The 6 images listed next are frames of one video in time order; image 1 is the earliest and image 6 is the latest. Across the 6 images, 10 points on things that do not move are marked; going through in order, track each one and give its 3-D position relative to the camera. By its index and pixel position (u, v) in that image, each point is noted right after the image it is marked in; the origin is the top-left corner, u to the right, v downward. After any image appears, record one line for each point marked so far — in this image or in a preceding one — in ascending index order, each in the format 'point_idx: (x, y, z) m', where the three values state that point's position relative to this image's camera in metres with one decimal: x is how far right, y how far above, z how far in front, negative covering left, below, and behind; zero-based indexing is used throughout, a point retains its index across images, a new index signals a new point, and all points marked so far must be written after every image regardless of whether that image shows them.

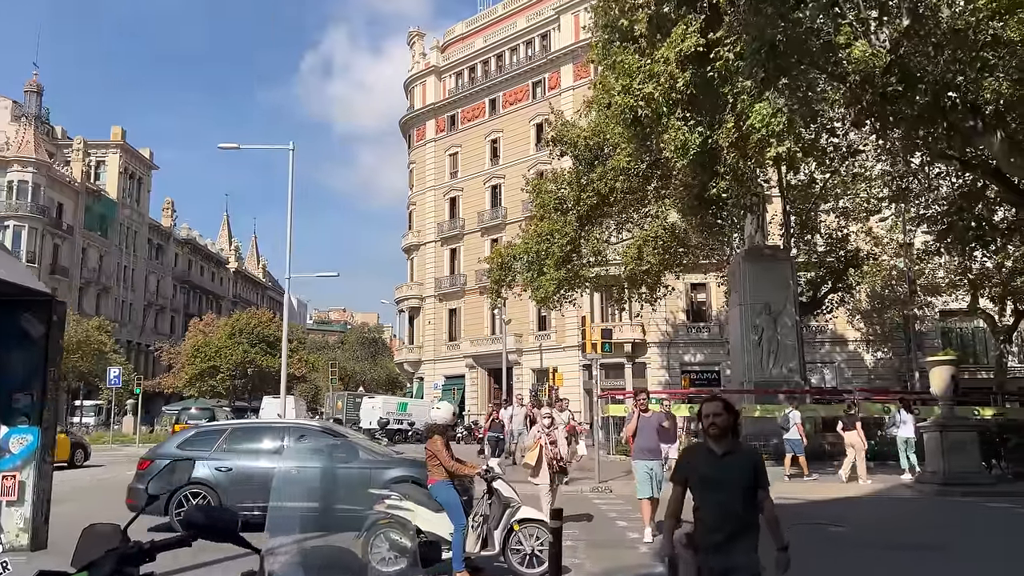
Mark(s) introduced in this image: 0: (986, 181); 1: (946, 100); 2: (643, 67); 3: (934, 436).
0: (+9.5, +2.2, +16.0) m
1: (+7.7, +3.3, +14.1) m
2: (+2.4, +4.1, +14.7) m
3: (+7.5, -2.6, +14.2) m
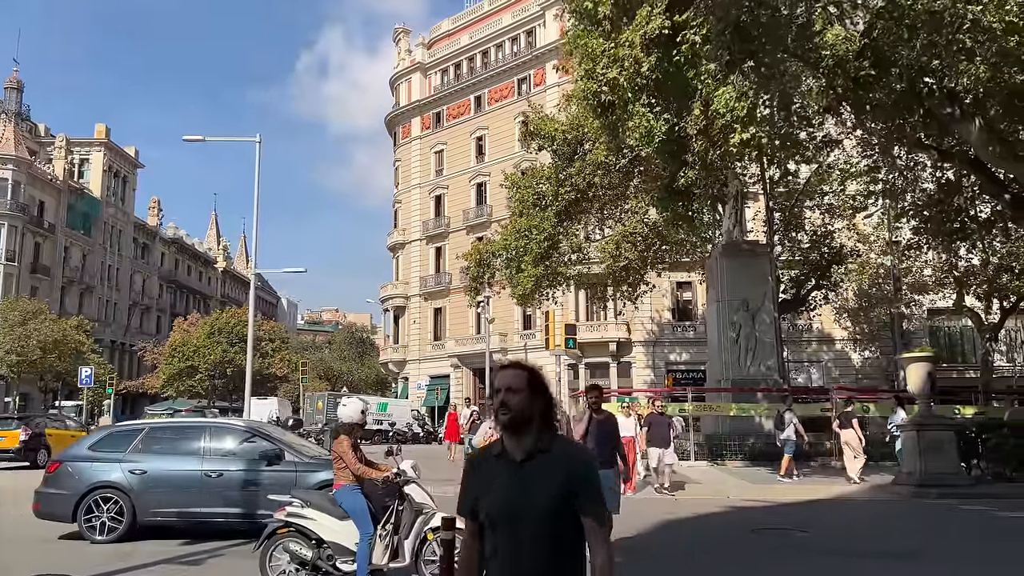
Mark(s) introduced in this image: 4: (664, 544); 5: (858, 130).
0: (+8.8, +2.3, +15.4) m
1: (+7.0, +3.4, +13.6) m
2: (+1.7, +4.2, +14.2) m
3: (+6.8, -2.5, +13.7) m
4: (+1.6, -2.8, +8.7) m
5: (+7.8, +3.6, +17.9) m
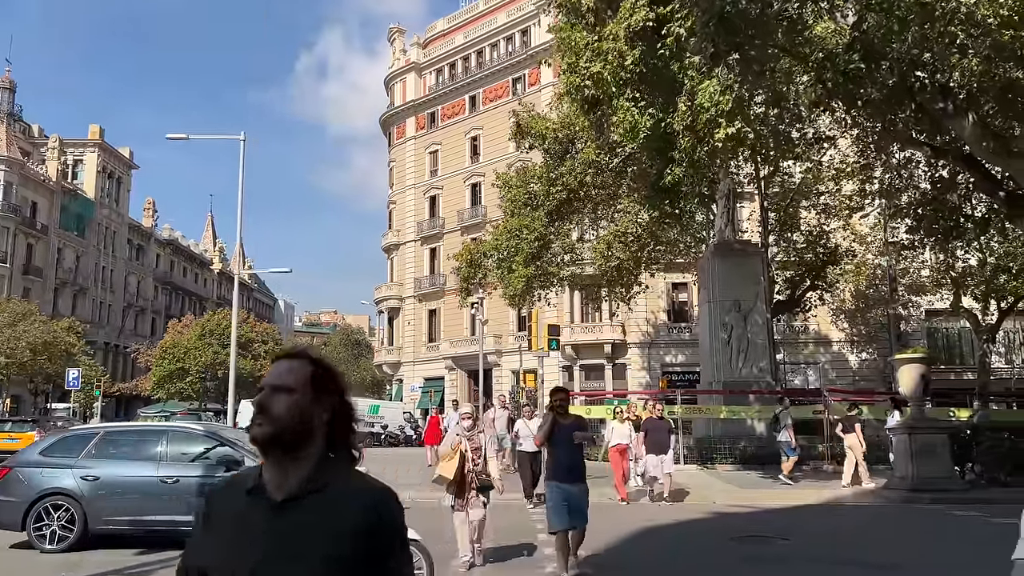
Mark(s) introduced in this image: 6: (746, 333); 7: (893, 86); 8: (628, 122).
0: (+8.5, +2.3, +15.1) m
1: (+6.7, +3.5, +13.2) m
2: (+1.4, +4.2, +13.8) m
3: (+6.5, -2.5, +13.3) m
4: (+1.3, -2.8, +8.3) m
5: (+7.5, +3.6, +17.6) m
6: (+5.8, -1.1, +19.9) m
7: (+6.3, +3.3, +13.1) m
8: (+2.0, +2.8, +13.5) m
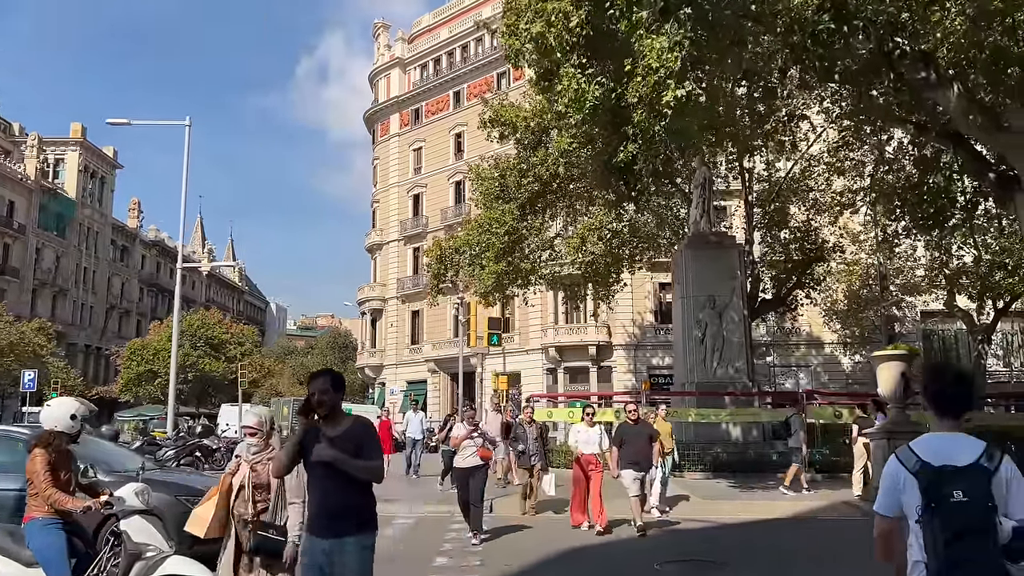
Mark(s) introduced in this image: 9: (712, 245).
0: (+7.6, +2.4, +13.8) m
1: (+5.7, +3.6, +12.0) m
2: (+0.4, +4.4, +12.6) m
3: (+5.6, -2.4, +12.0) m
4: (+0.4, -2.6, +7.0) m
5: (+6.5, +3.7, +16.3) m
6: (+4.9, -1.0, +18.6) m
7: (+5.3, +3.5, +11.8) m
8: (+1.0, +3.0, +12.2) m
9: (+4.7, +1.0, +18.8) m
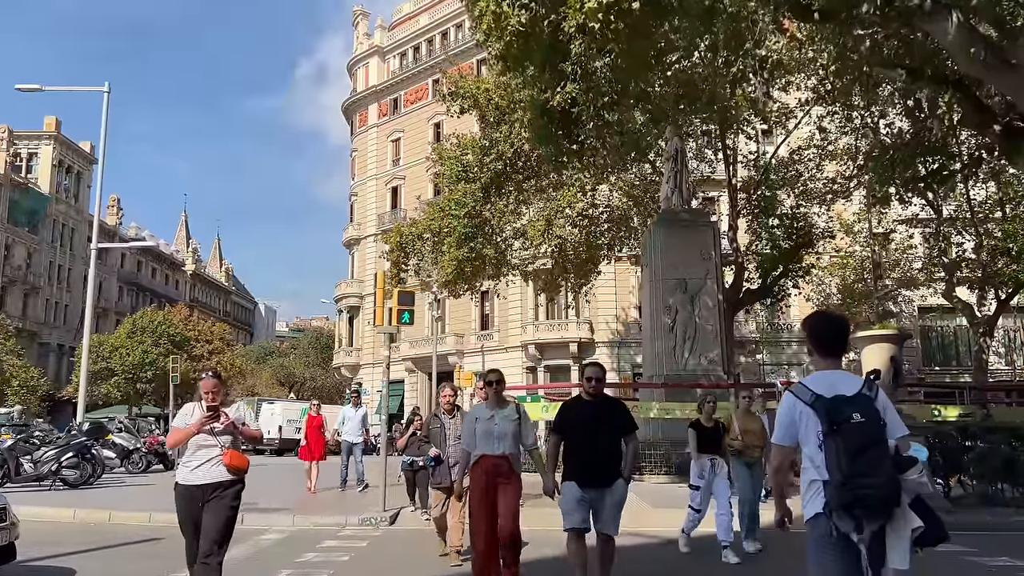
0: (+6.5, +2.8, +11.9) m
1: (+4.7, +4.0, +10.1) m
2: (-0.7, +4.8, +10.7) m
3: (+4.5, -2.0, +10.1) m
4: (-0.7, -2.2, +5.1) m
5: (+5.5, +4.1, +14.4) m
6: (+3.8, -0.6, +16.6) m
7: (+4.2, +3.9, +9.9) m
8: (-0.1, +3.4, +10.3) m
9: (+3.6, +1.4, +16.8) m
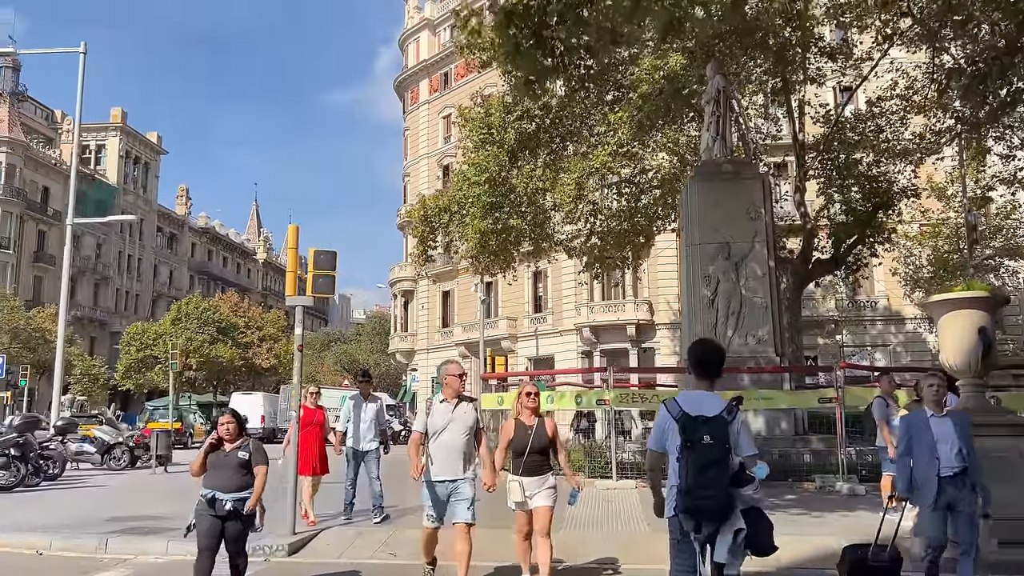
0: (+6.1, +3.4, +8.9) m
1: (+4.1, +4.5, +7.2) m
2: (-1.2, +5.2, +8.3) m
3: (+4.0, -1.5, +7.3) m
4: (-1.7, -1.9, +2.9) m
5: (+5.3, +4.7, +11.4) m
6: (+4.0, 0.0, +13.9) m
7: (+3.6, +4.4, +7.1) m
8: (-0.6, +3.8, +7.9) m
9: (+3.8, +2.0, +14.1) m
